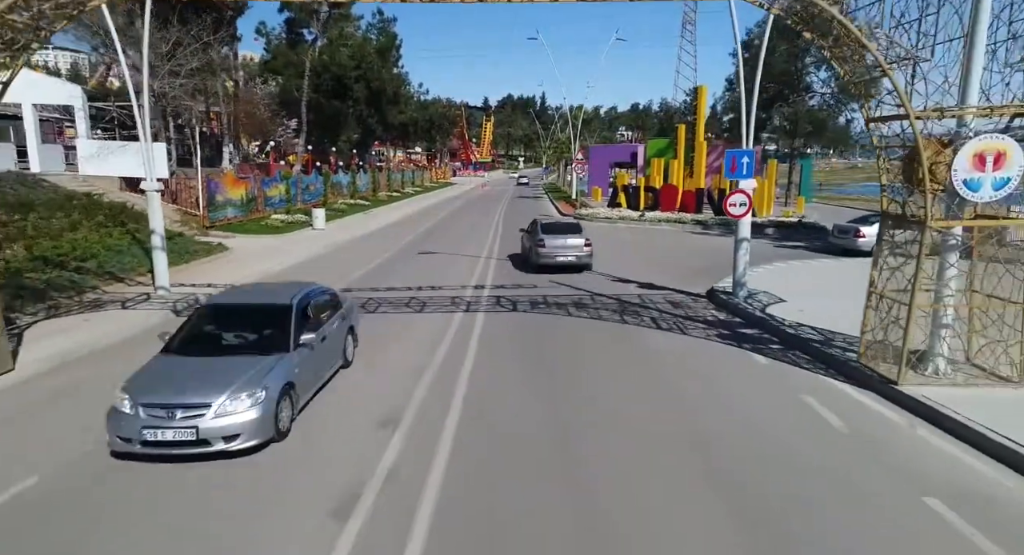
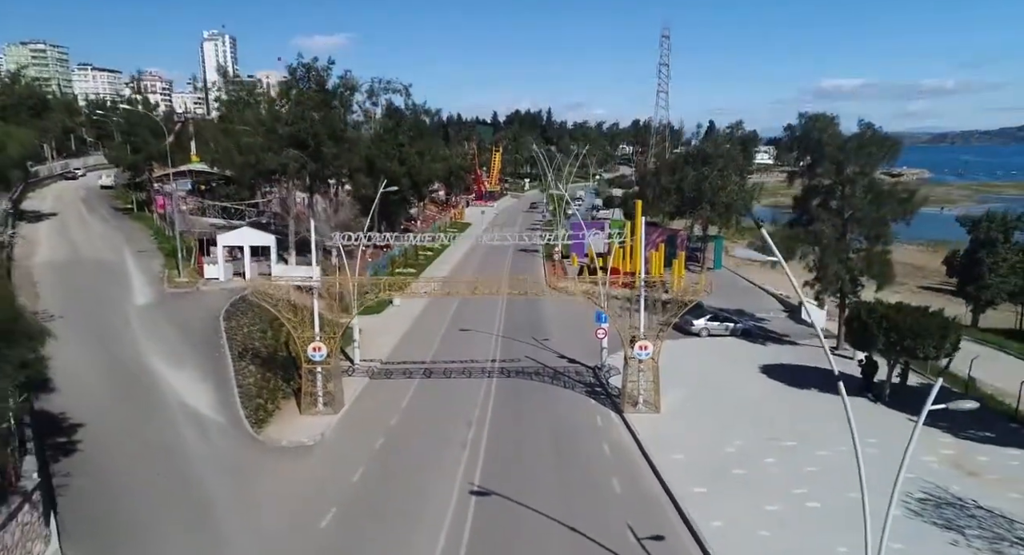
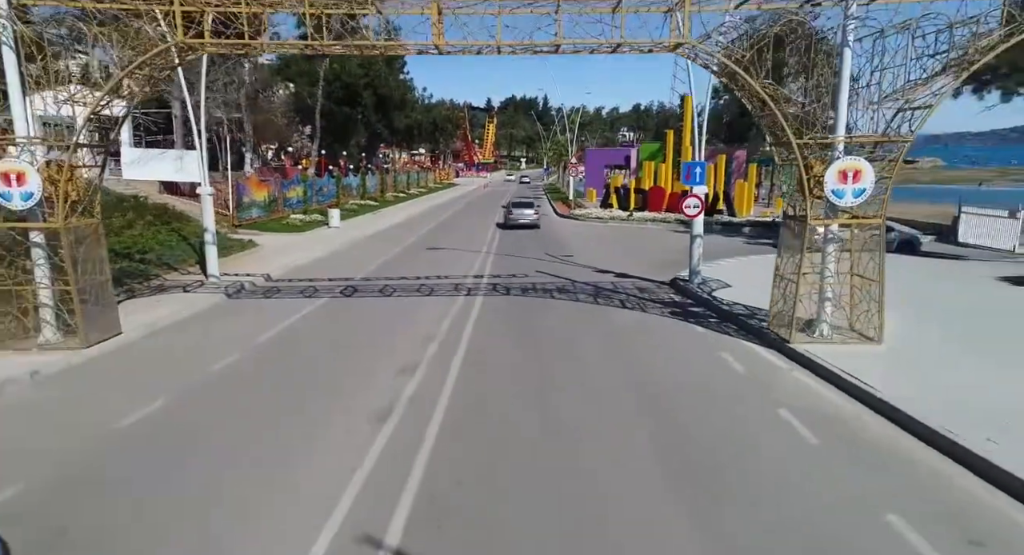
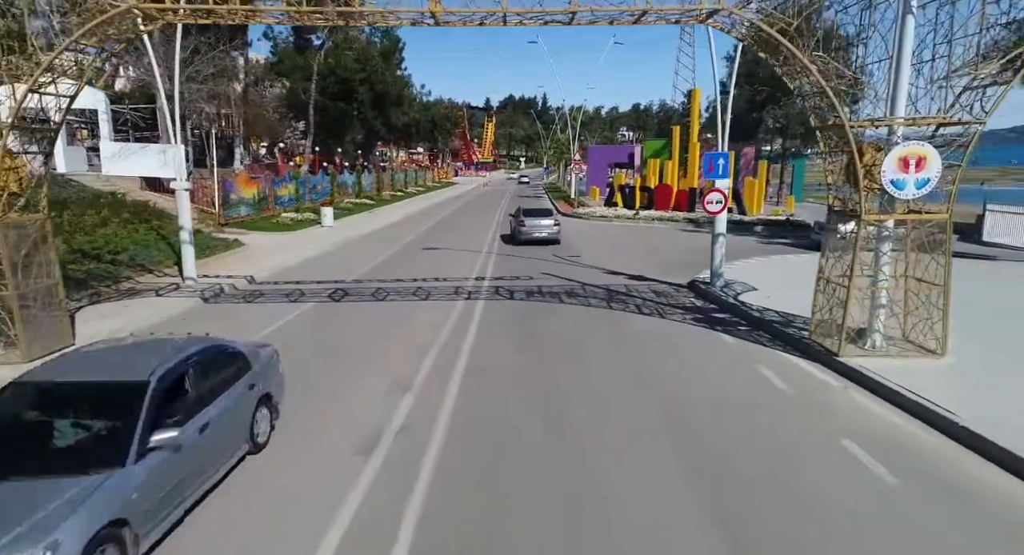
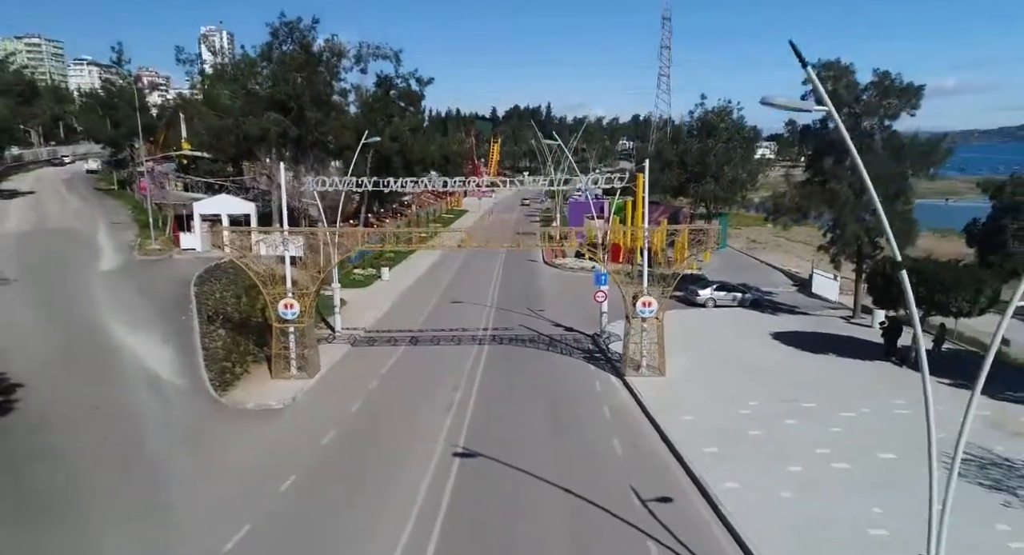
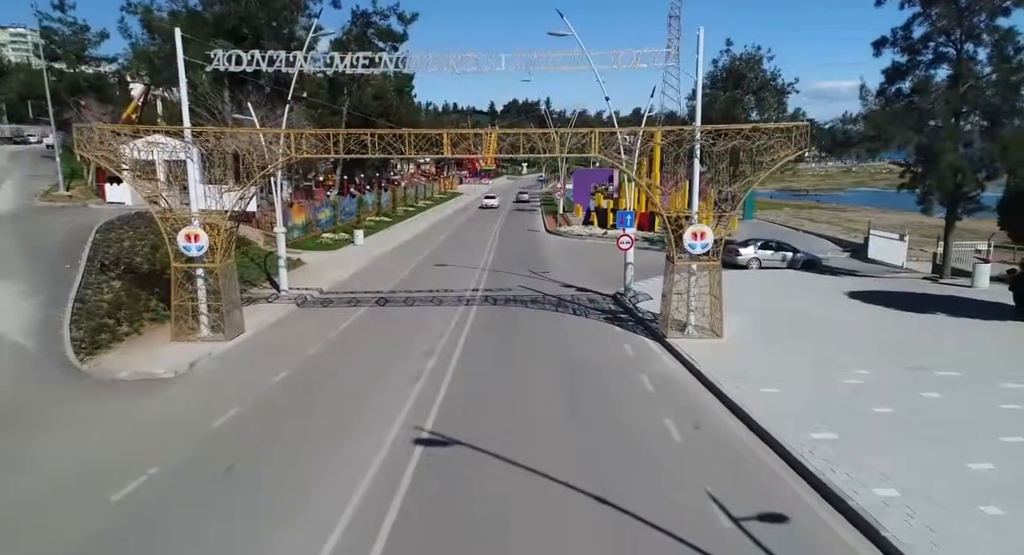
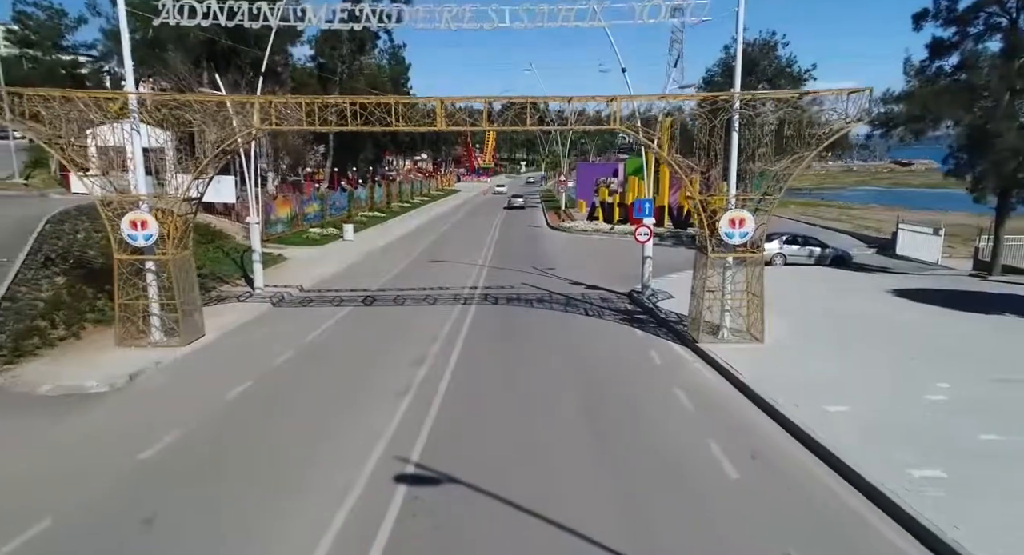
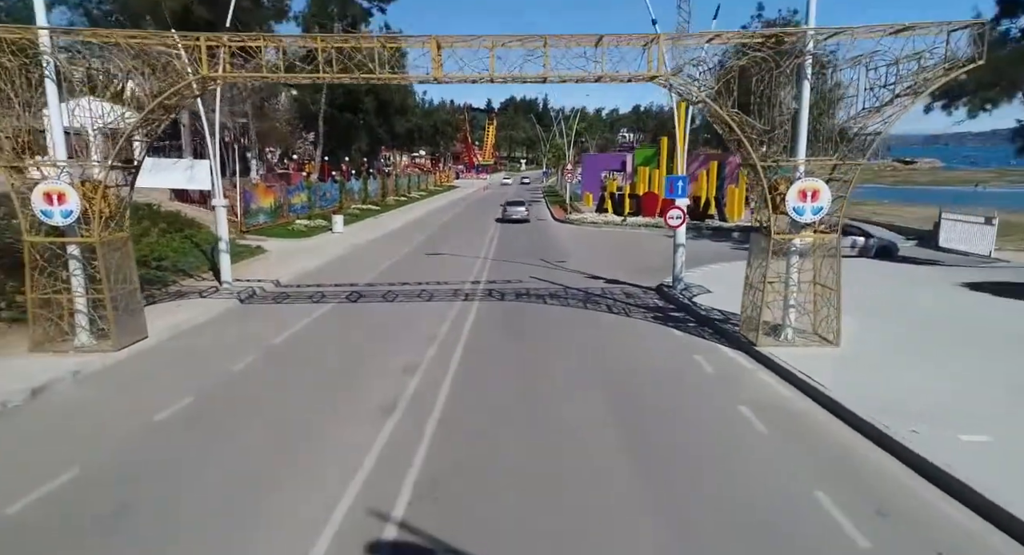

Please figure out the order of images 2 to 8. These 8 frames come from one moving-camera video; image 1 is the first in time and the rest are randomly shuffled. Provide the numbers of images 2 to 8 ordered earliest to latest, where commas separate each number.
4, 3, 8, 7, 6, 5, 2
